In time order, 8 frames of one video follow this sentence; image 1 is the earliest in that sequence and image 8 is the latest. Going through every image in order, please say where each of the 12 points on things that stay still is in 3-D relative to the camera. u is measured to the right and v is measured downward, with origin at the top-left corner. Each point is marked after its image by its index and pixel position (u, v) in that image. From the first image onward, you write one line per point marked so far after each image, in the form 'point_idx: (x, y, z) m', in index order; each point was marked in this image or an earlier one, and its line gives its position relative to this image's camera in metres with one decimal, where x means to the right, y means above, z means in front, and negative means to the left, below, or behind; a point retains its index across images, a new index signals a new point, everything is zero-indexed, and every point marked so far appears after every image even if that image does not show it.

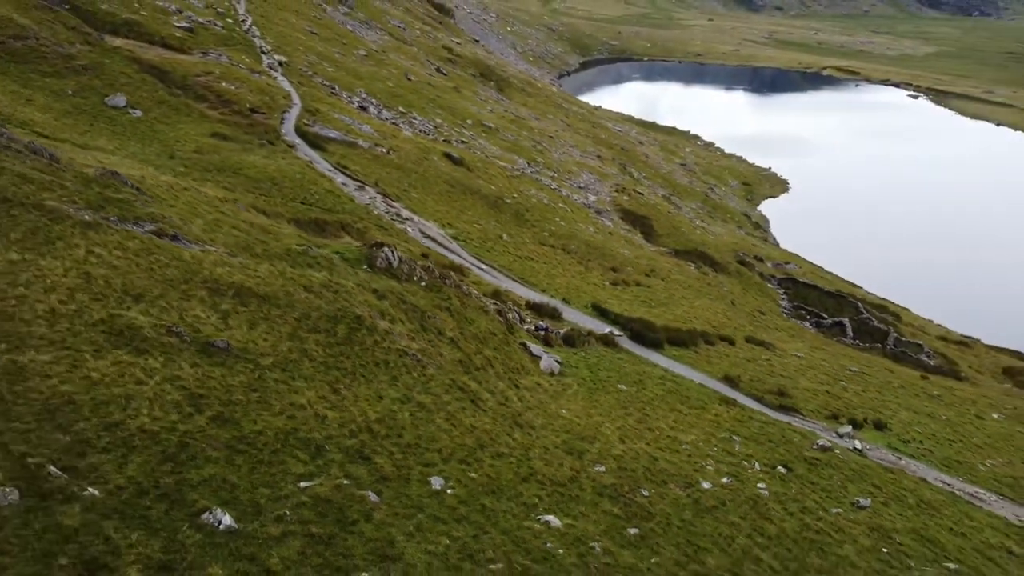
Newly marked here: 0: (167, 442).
0: (-6.8, -3.0, +16.3) m
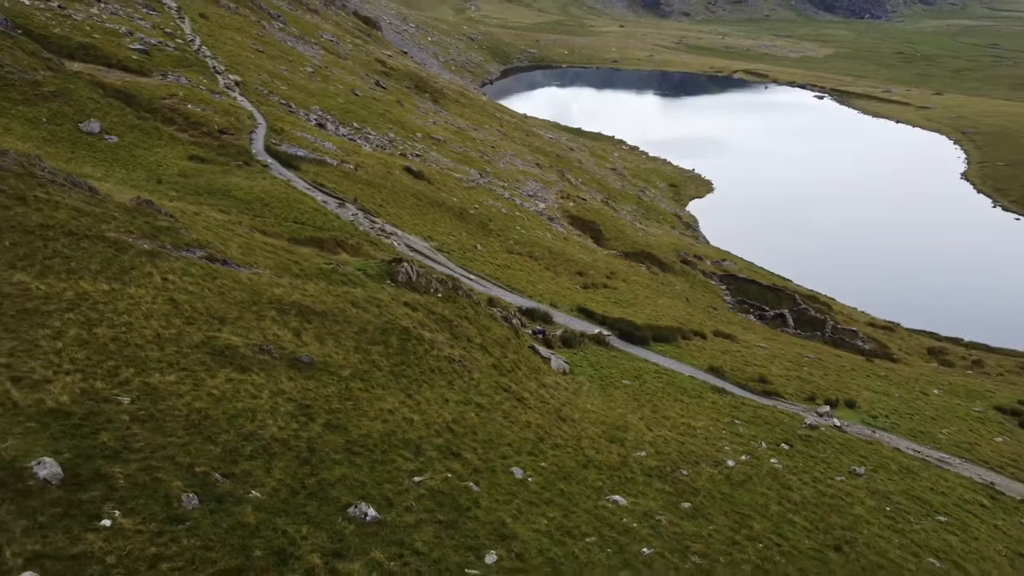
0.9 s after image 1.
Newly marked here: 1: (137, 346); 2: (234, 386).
0: (-4.7, -3.5, +18.1) m
1: (-8.9, -1.3, +19.3) m
2: (-6.5, -2.3, +19.3) m
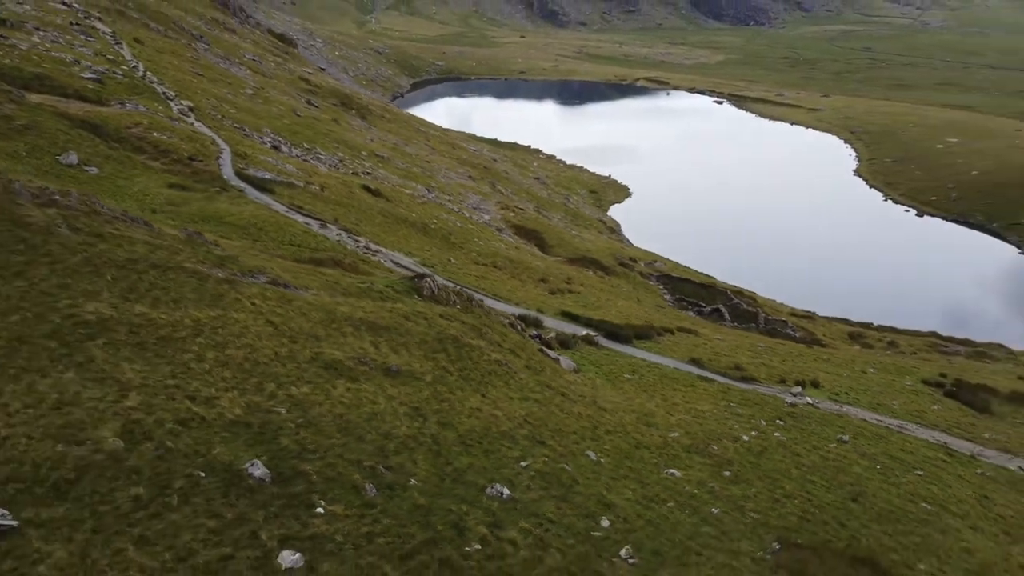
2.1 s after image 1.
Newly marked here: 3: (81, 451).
0: (-2.2, -3.9, +20.8) m
1: (-6.5, -2.0, +21.6) m
2: (-4.1, -2.8, +21.8) m
3: (-8.1, -3.1, +15.6) m
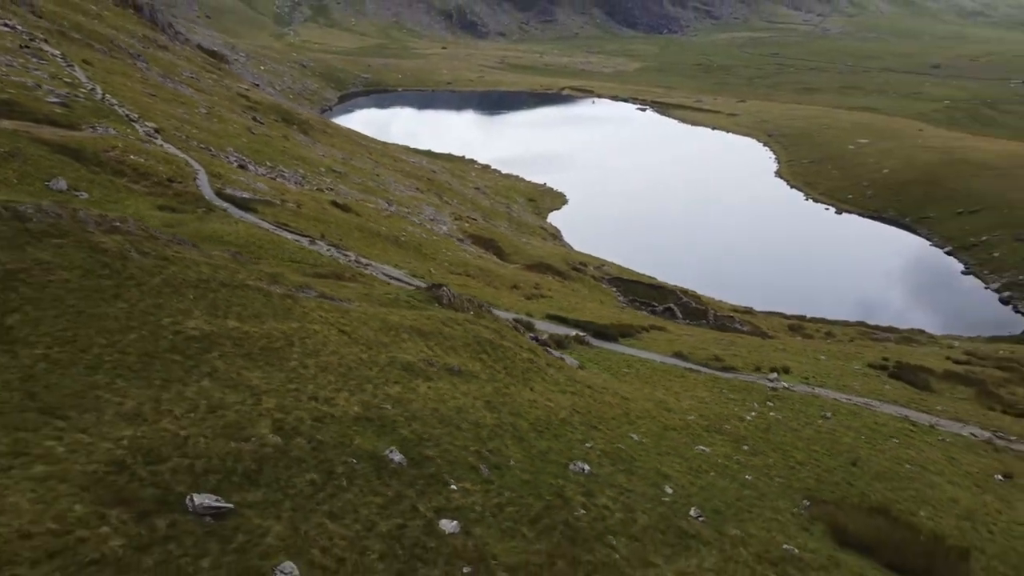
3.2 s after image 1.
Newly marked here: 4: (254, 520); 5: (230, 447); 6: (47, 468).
0: (-0.1, -4.0, +23.5) m
1: (-4.6, -2.3, +23.9) m
2: (-2.2, -3.1, +24.3) m
3: (-5.6, -3.4, +17.9) m
4: (-4.9, -4.4, +15.5) m
5: (-6.0, -3.4, +17.5) m
6: (-8.7, -3.4, +15.5) m
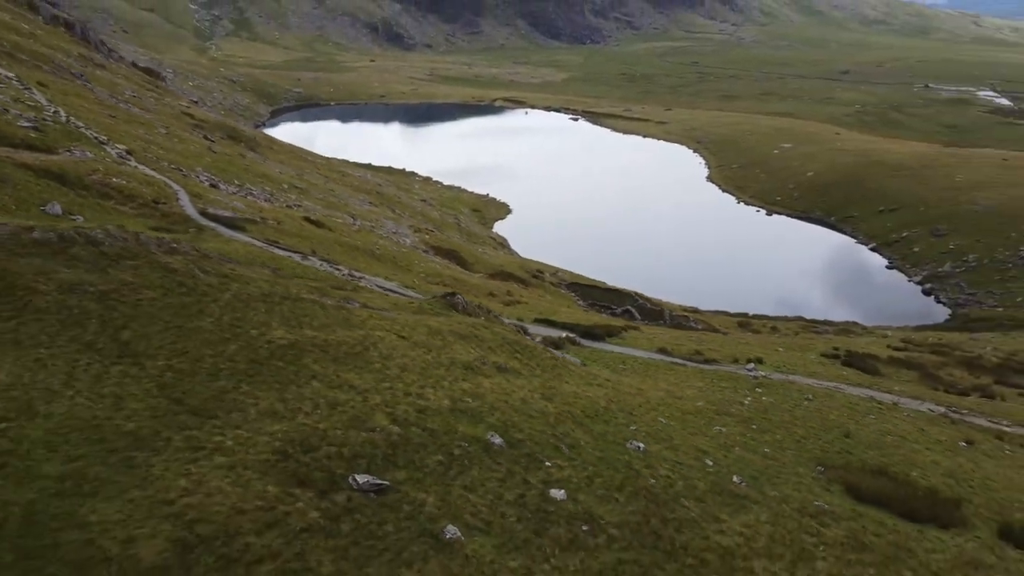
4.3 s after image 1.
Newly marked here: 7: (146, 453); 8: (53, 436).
0: (+1.8, -4.1, +26.4) m
1: (-2.8, -2.6, +26.5) m
2: (-0.4, -3.2, +27.1) m
3: (-3.2, -3.6, +20.3) m
4: (-2.2, -4.5, +18.1) m
5: (-3.6, -3.6, +20.0) m
6: (-6.1, -3.7, +17.7) m
7: (-7.9, -3.5, +17.7) m
8: (-9.9, -3.2, +17.7) m
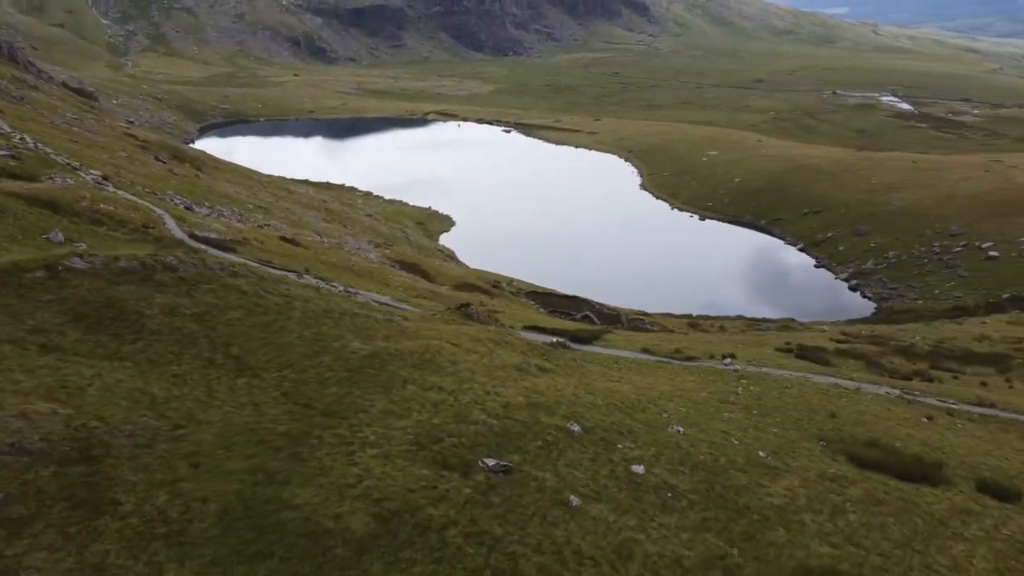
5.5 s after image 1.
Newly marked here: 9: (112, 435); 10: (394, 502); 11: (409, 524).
0: (+3.7, -4.4, +30.1) m
1: (-0.9, -3.0, +29.8) m
2: (+1.5, -3.6, +30.6) m
3: (-0.7, -4.0, +23.6) m
4: (+0.5, -4.8, +21.4) m
5: (-1.1, -4.0, +23.2) m
6: (-3.4, -4.1, +20.7) m
7: (-5.1, -4.0, +20.5) m
8: (-7.2, -3.7, +20.3) m
9: (-9.0, -3.3, +18.6) m
10: (-2.6, -4.8, +18.3) m
11: (-2.2, -5.1, +17.7) m
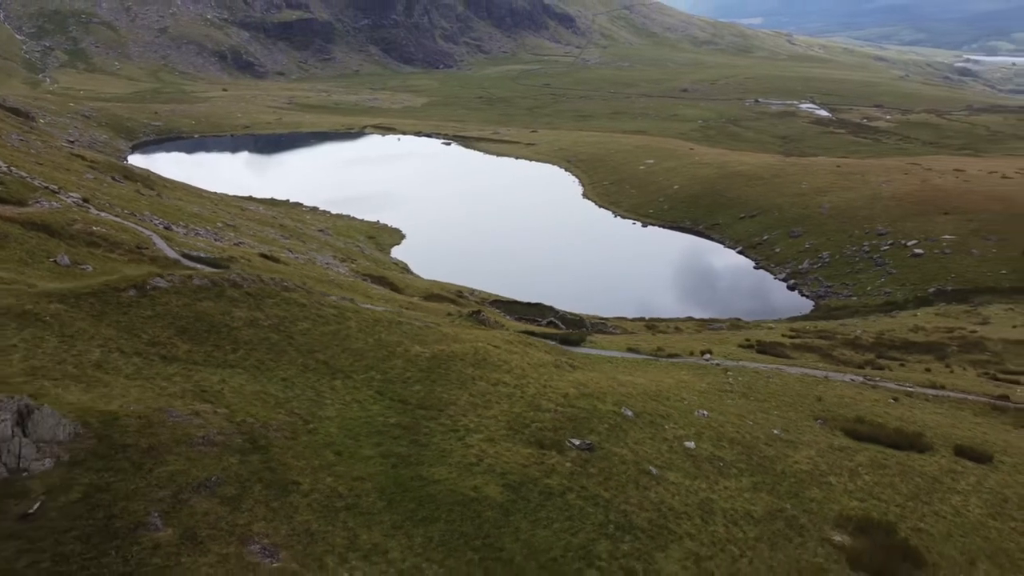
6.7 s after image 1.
0: (+5.4, -4.4, +33.7) m
1: (+0.8, -3.2, +33.0) m
2: (+3.1, -3.7, +34.0) m
3: (+1.5, -4.1, +26.9) m
4: (+2.9, -4.9, +24.7) m
5: (+1.2, -4.1, +26.4) m
6: (-0.9, -4.3, +23.8) m
7: (-2.6, -4.2, +23.4) m
8: (-4.6, -4.0, +23.1) m
9: (-6.3, -3.7, +21.3) m
10: (+0.1, -4.9, +21.4) m
11: (+0.6, -5.2, +20.9) m
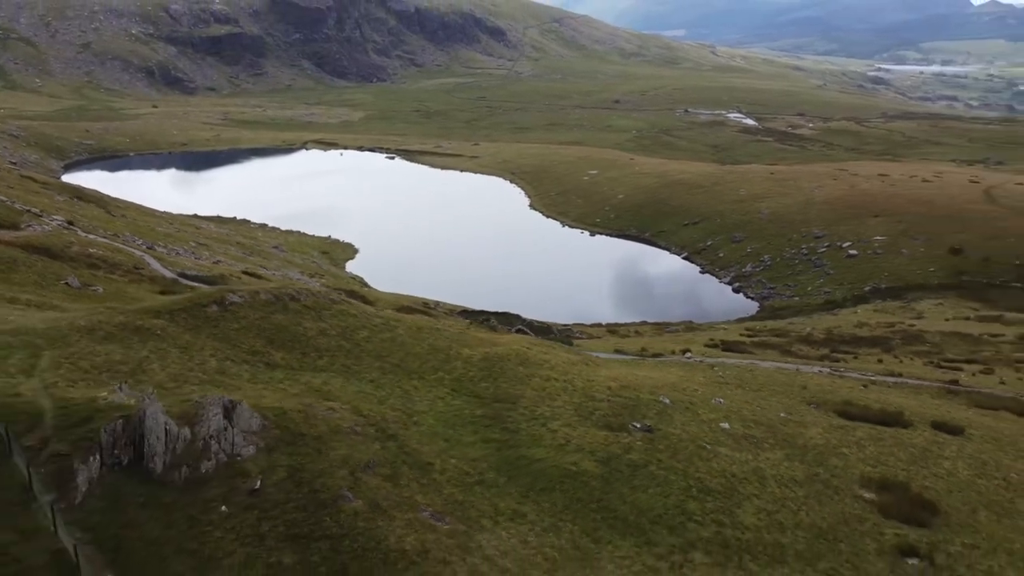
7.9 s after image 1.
0: (+7.0, -4.6, +37.5) m
1: (+2.4, -3.4, +36.4) m
2: (+4.7, -3.9, +37.6) m
3: (+3.7, -4.2, +30.3) m
4: (+5.3, -4.9, +28.3) m
5: (+3.4, -4.2, +29.9) m
6: (+1.5, -4.4, +27.1) m
7: (-0.2, -4.4, +26.6) m
8: (-2.1, -4.3, +26.1) m
9: (-3.7, -3.9, +24.2) m
10: (+2.7, -5.0, +24.8) m
11: (+3.2, -5.2, +24.3) m
